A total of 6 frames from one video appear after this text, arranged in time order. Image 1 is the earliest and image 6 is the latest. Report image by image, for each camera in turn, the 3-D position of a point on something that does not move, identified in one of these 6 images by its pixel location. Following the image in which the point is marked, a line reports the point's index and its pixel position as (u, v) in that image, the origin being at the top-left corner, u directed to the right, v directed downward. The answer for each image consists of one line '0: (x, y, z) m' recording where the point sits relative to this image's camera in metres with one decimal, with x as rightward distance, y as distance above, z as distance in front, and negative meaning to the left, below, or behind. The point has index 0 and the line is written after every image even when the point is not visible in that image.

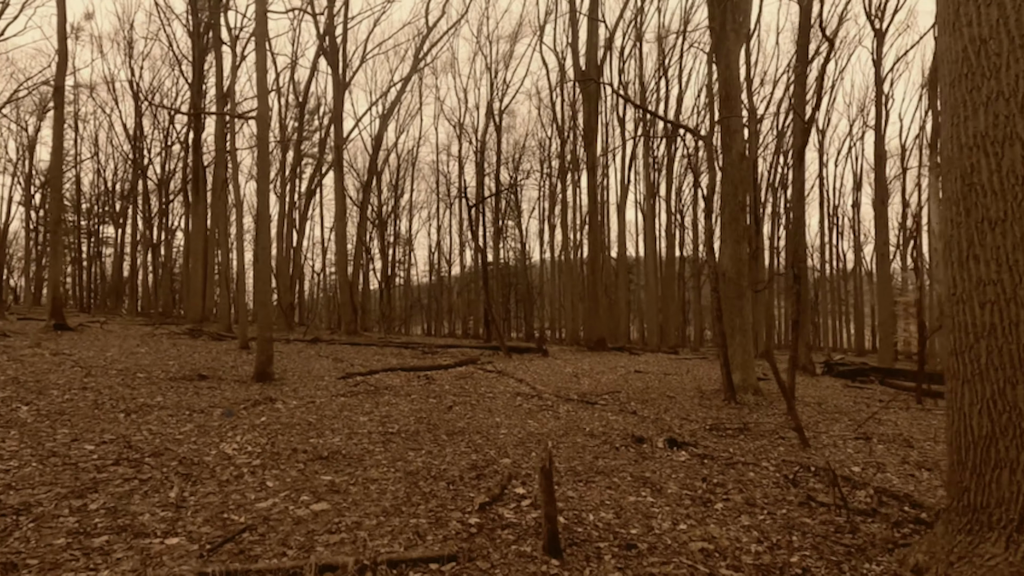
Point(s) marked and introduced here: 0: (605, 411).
0: (+1.1, -1.5, +7.3) m
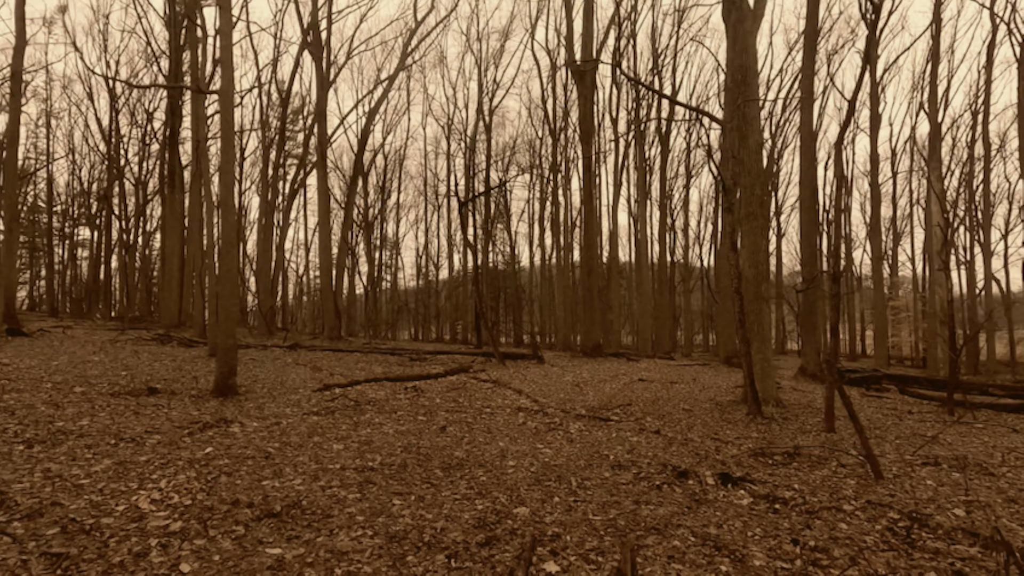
0: (+1.1, -1.5, +6.3) m
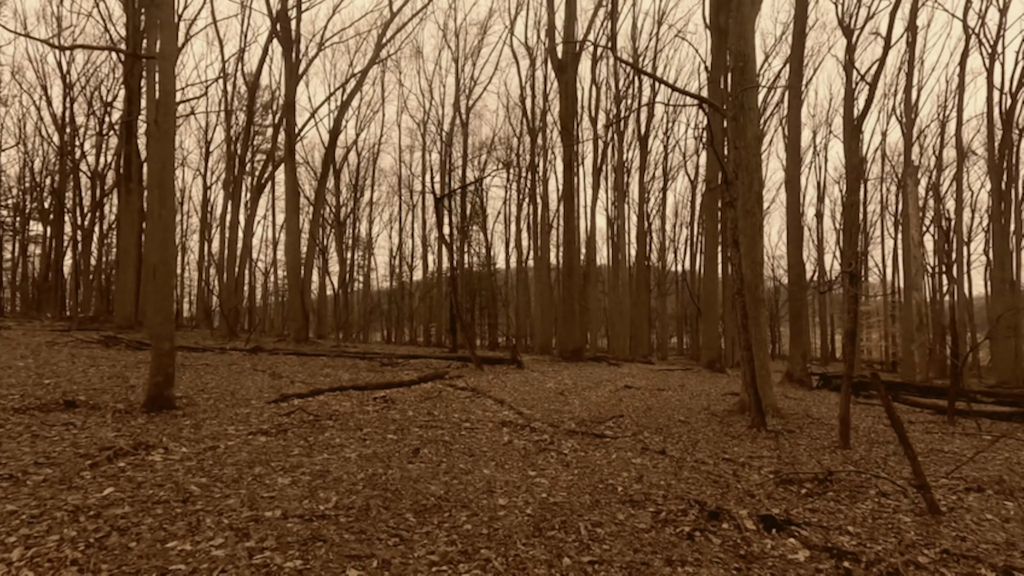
0: (+1.0, -1.4, +5.5) m
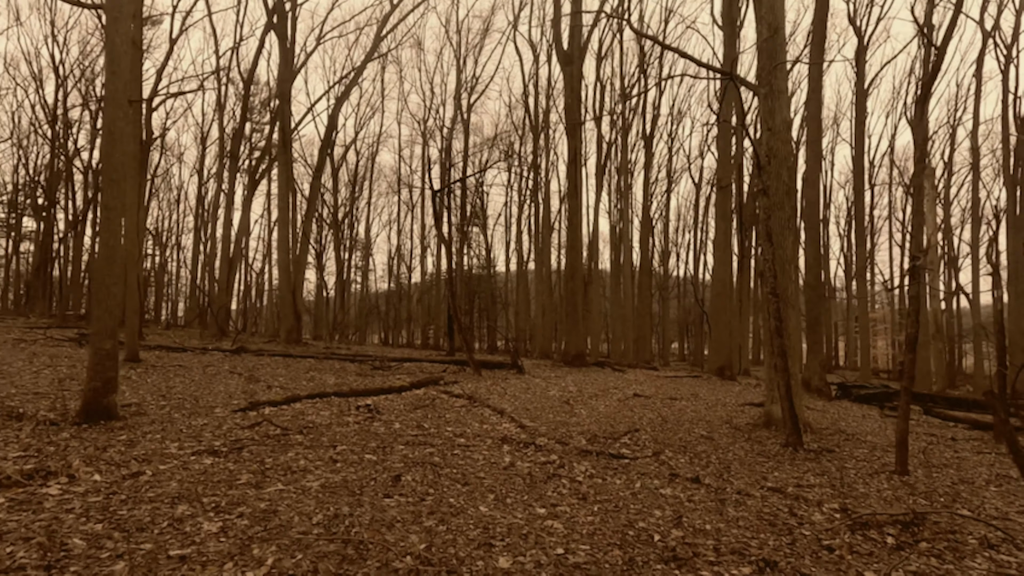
0: (+1.0, -1.4, +4.6) m
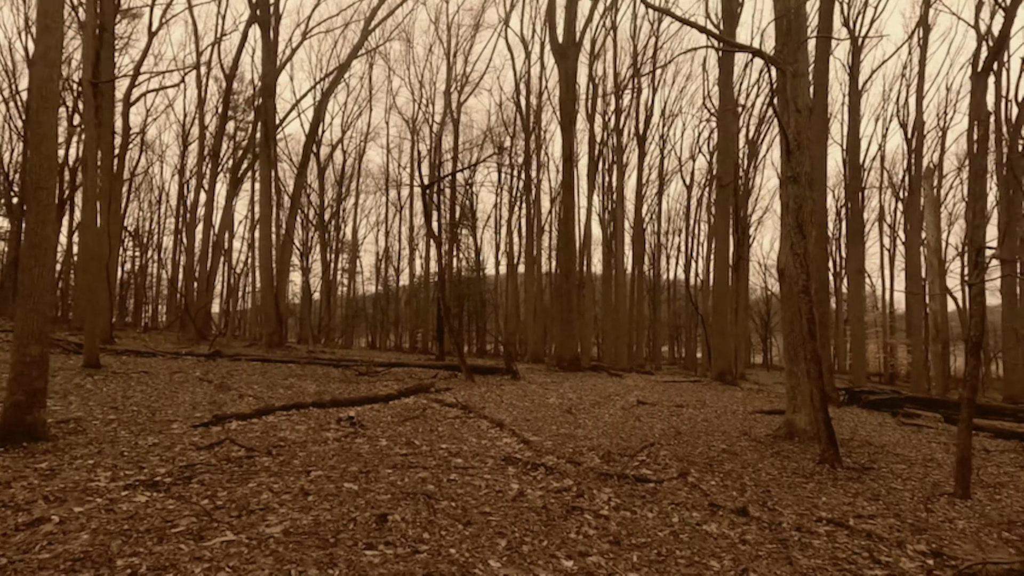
0: (+1.1, -1.4, +3.8) m
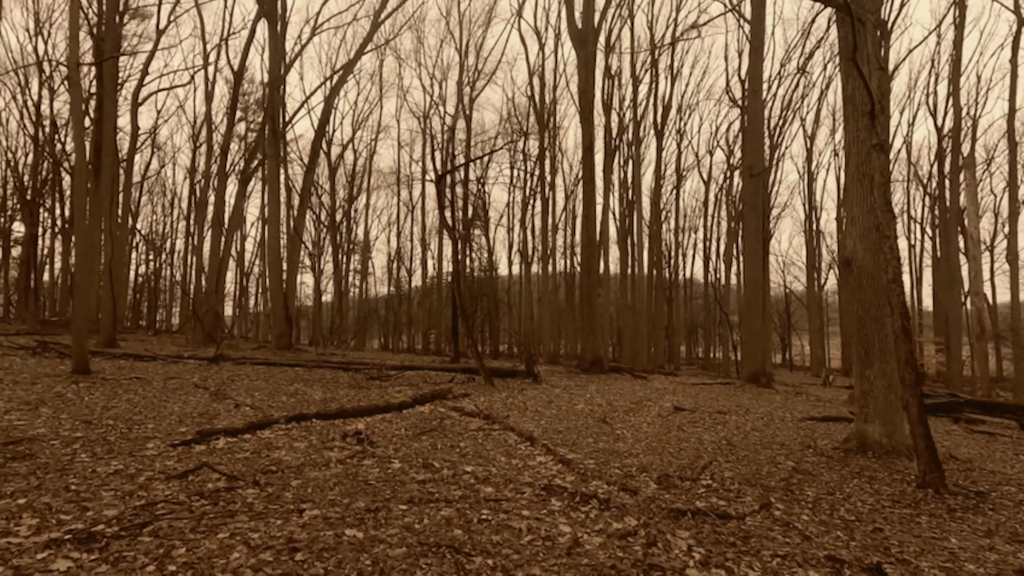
0: (+1.3, -1.3, +2.9) m
